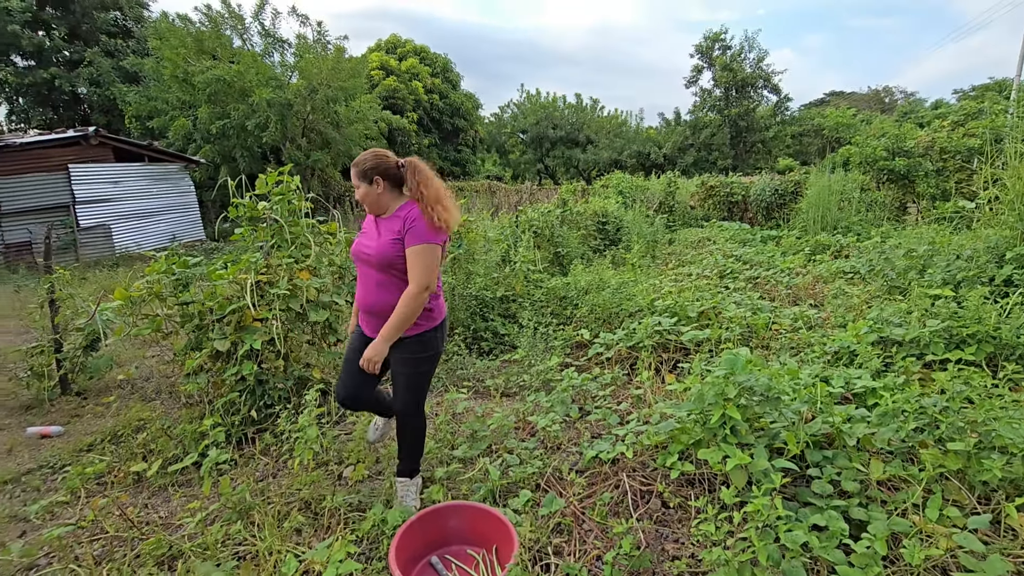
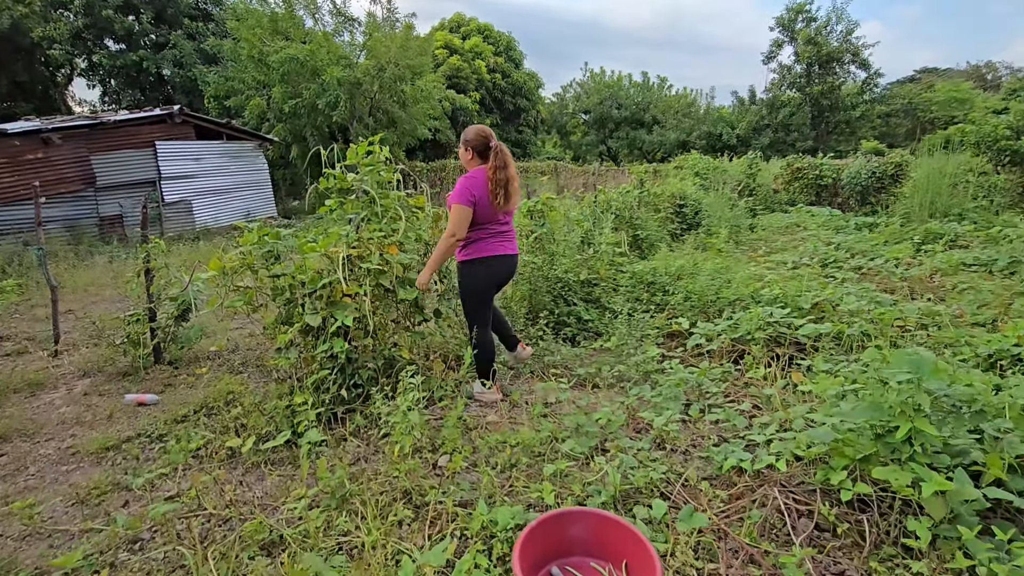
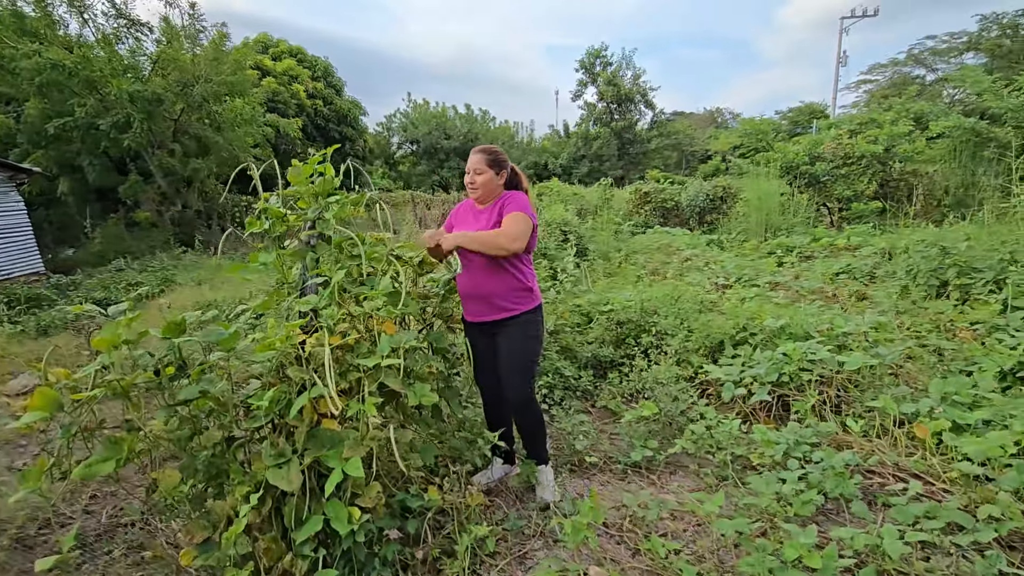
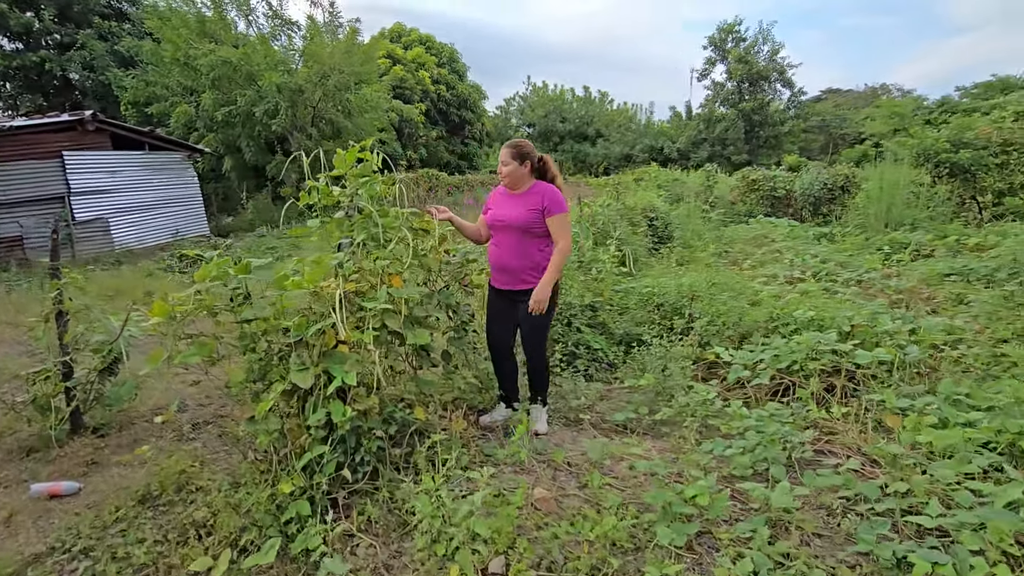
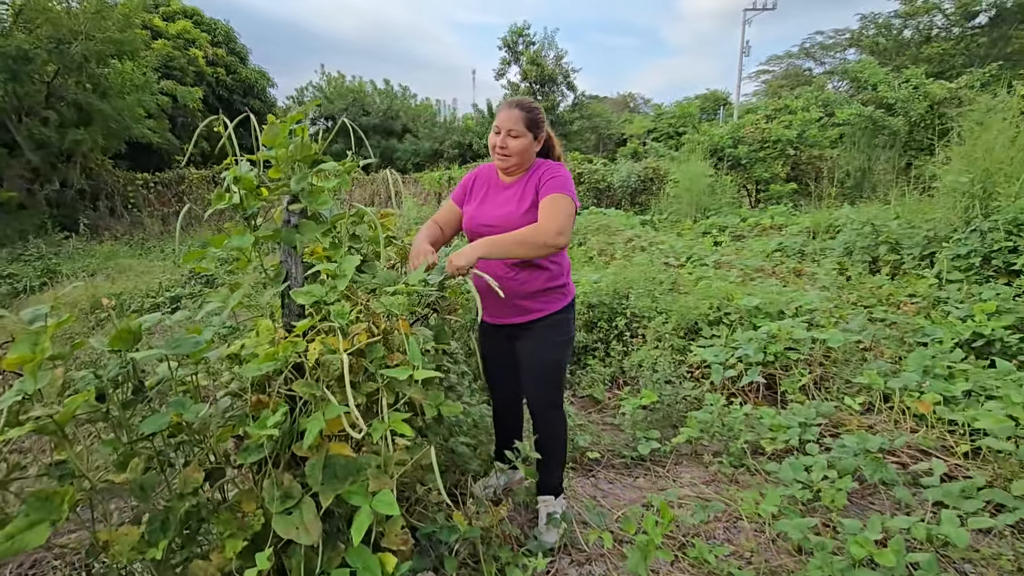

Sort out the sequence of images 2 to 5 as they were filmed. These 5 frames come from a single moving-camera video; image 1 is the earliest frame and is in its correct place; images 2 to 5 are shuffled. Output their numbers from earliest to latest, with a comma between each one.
2, 4, 3, 5
